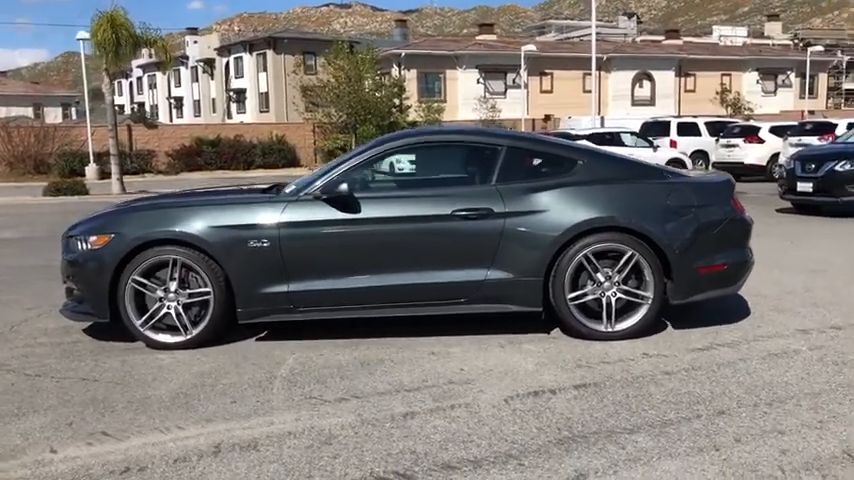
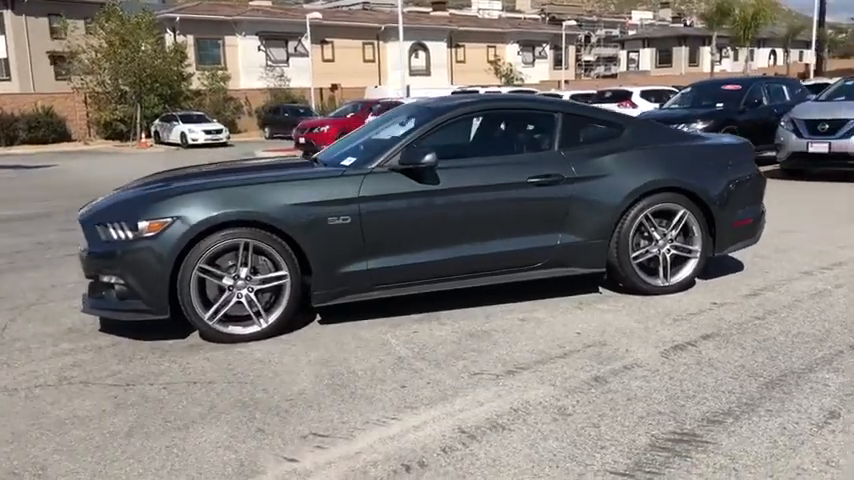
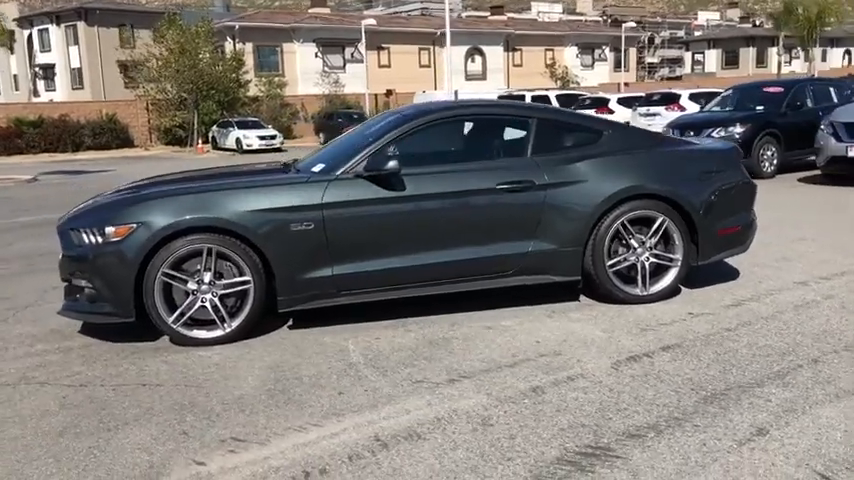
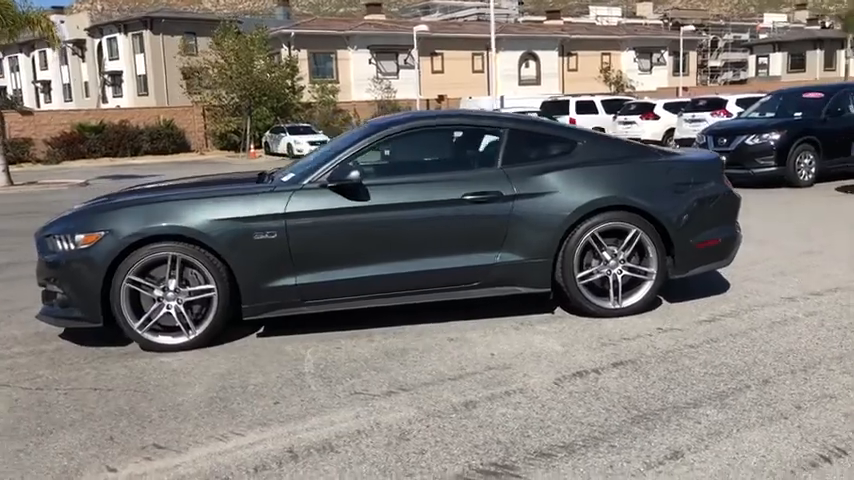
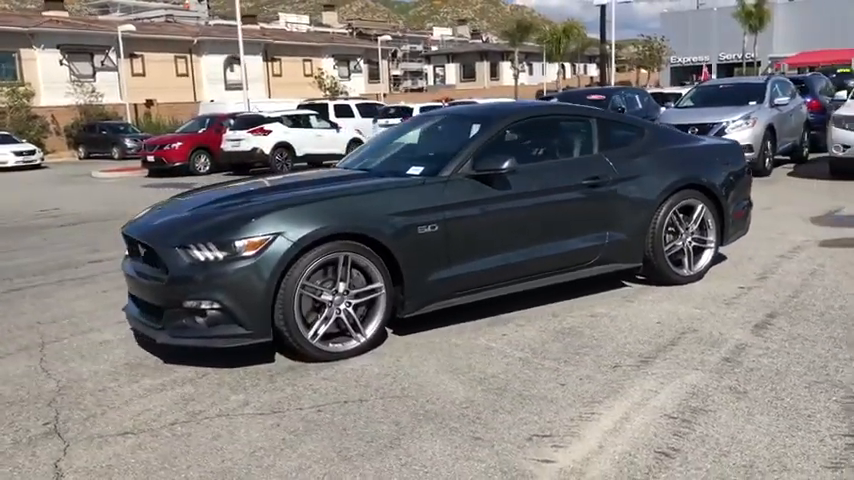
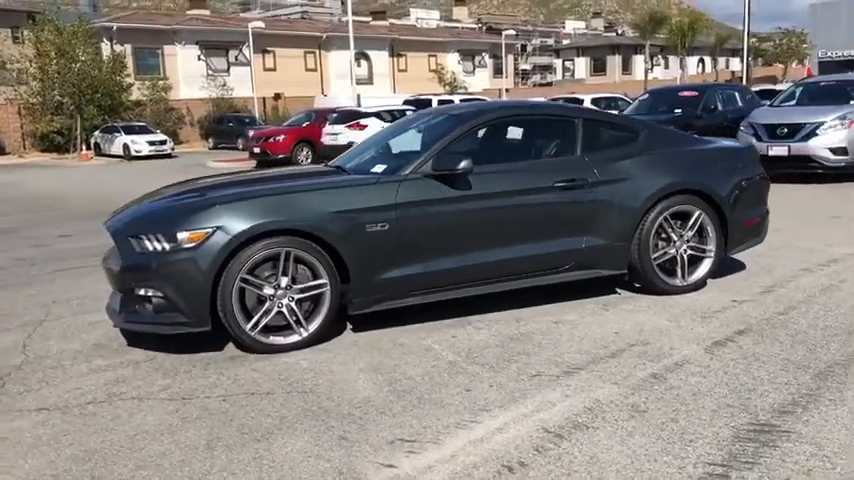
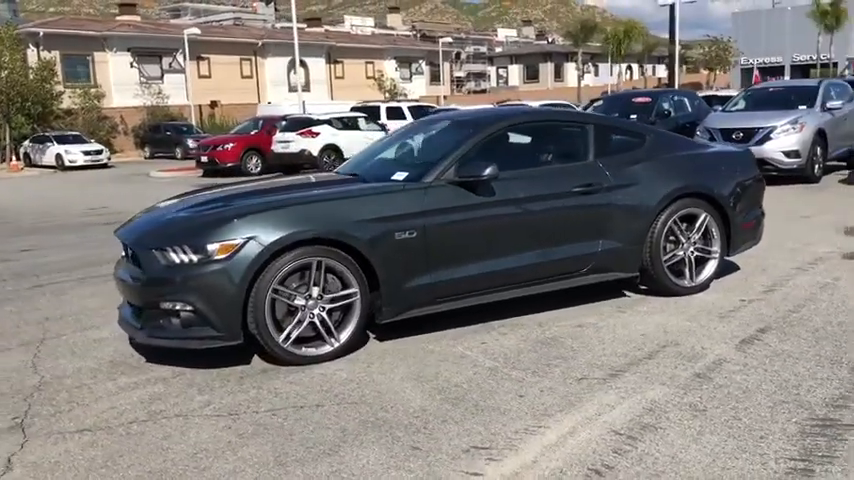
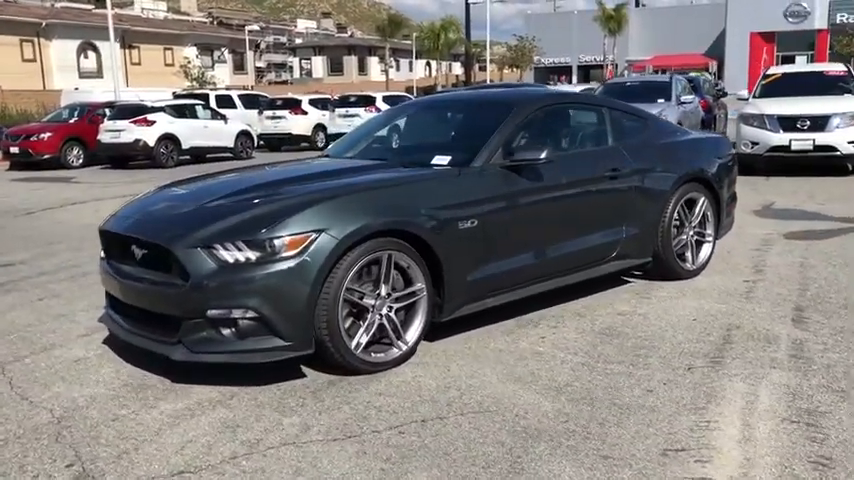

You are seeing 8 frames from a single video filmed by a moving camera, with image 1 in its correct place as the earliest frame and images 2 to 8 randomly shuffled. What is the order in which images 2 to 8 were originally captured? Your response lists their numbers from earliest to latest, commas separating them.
4, 3, 2, 6, 7, 5, 8
